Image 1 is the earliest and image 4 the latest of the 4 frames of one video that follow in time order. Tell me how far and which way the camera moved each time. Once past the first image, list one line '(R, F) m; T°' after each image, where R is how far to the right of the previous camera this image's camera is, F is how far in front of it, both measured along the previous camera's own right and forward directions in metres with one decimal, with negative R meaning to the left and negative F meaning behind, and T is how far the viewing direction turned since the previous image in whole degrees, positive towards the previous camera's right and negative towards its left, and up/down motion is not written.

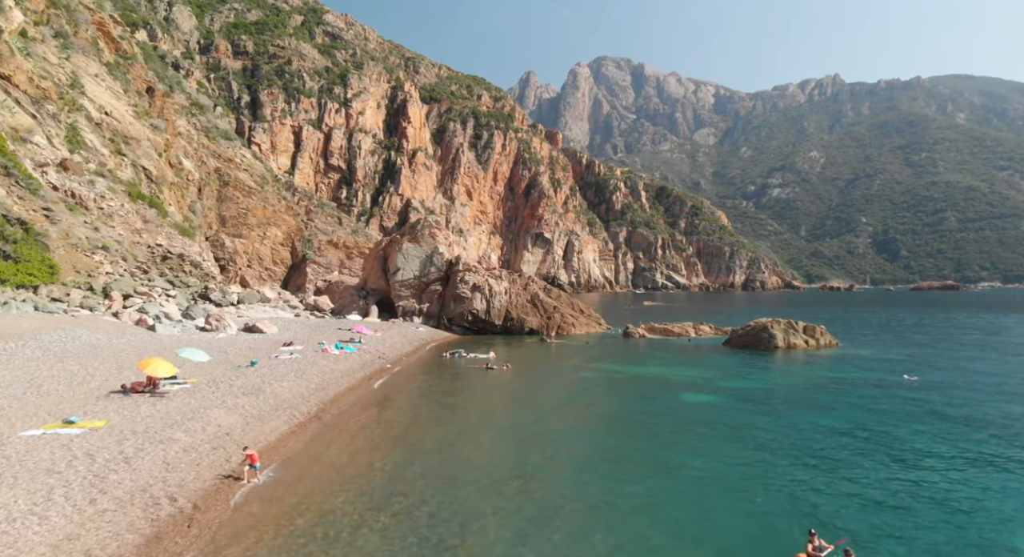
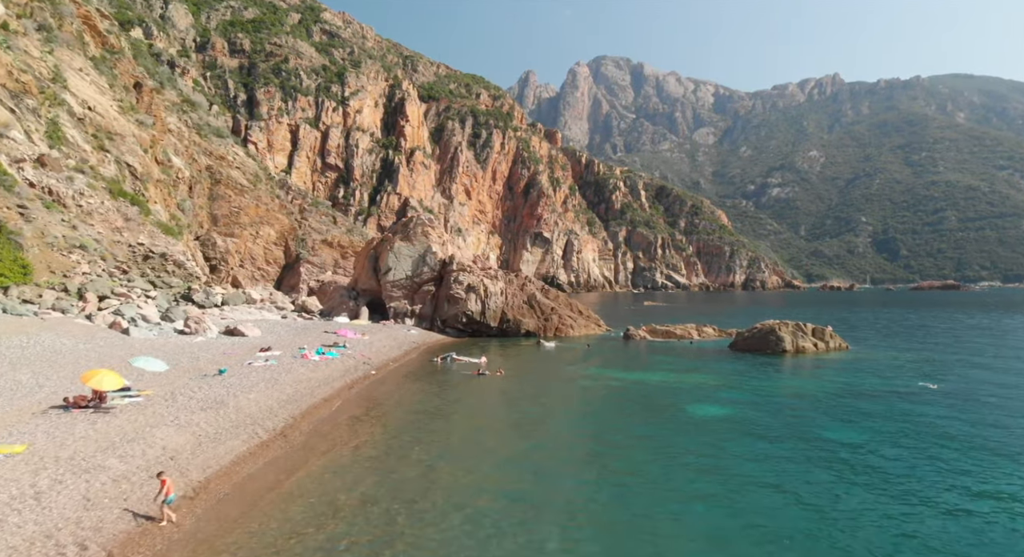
(+0.2, +1.0) m; 0°
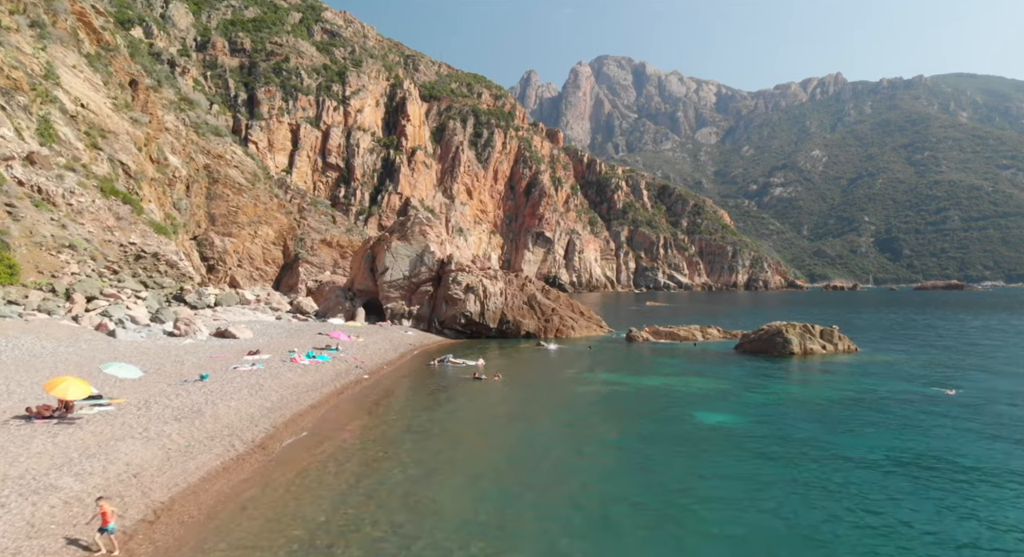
(+0.1, +0.6) m; 0°
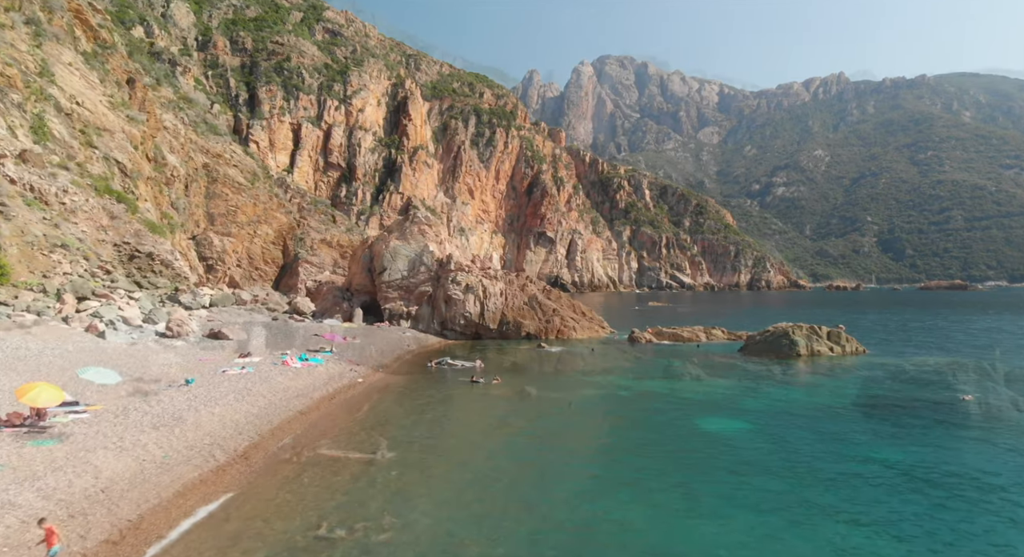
(+0.1, +0.5) m; 0°
